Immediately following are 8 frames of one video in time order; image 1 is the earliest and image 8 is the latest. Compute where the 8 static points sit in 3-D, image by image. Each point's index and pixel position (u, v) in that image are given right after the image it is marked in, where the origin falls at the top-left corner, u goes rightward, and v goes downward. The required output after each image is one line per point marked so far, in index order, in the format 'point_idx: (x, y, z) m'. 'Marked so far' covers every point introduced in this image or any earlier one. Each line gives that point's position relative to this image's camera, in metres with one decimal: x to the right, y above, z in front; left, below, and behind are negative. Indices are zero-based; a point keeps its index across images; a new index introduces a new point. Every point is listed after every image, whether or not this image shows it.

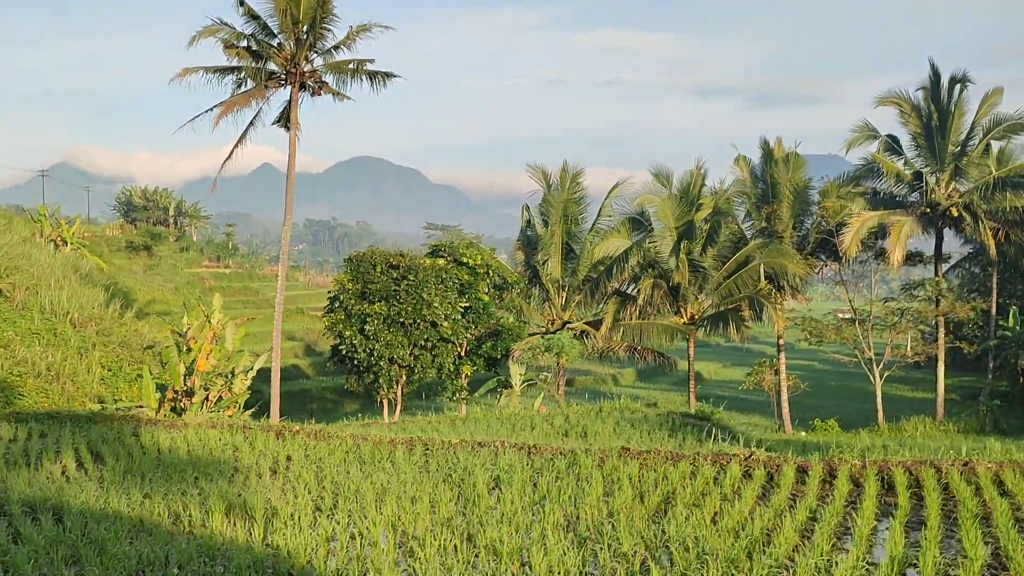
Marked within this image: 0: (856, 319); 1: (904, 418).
0: (+8.6, -0.8, +18.9) m
1: (+10.0, -3.3, +19.5) m
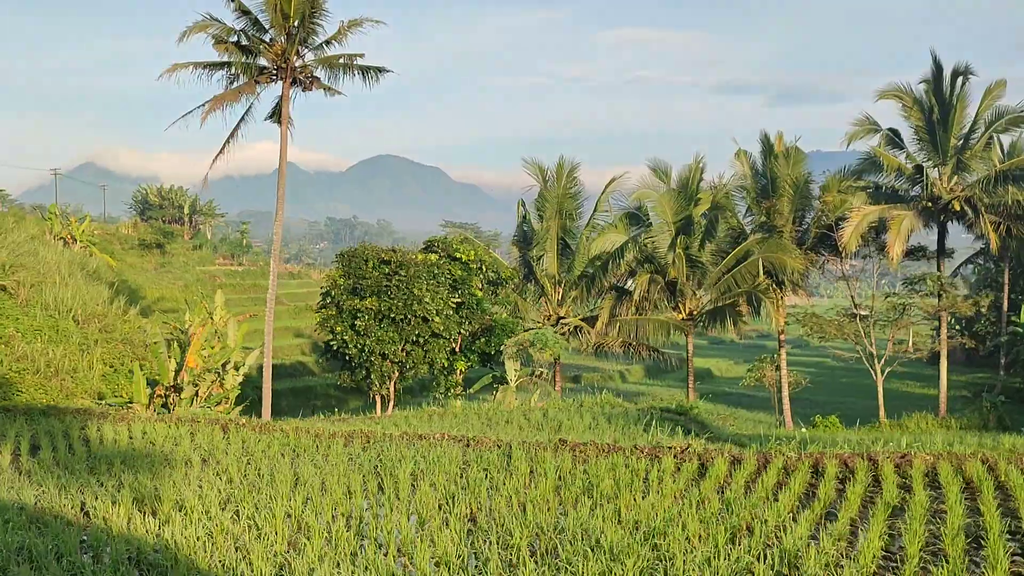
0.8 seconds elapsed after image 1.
0: (+8.5, -0.6, +18.7) m
1: (+10.0, -3.2, +19.3) m
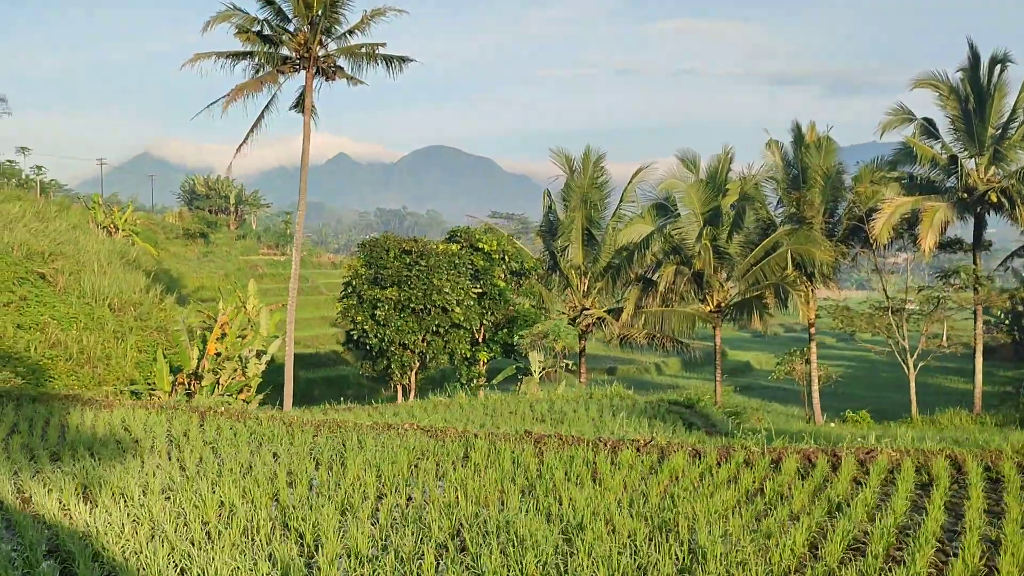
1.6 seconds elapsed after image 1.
0: (+9.1, -0.5, +18.2) m
1: (+10.6, -3.0, +18.8) m
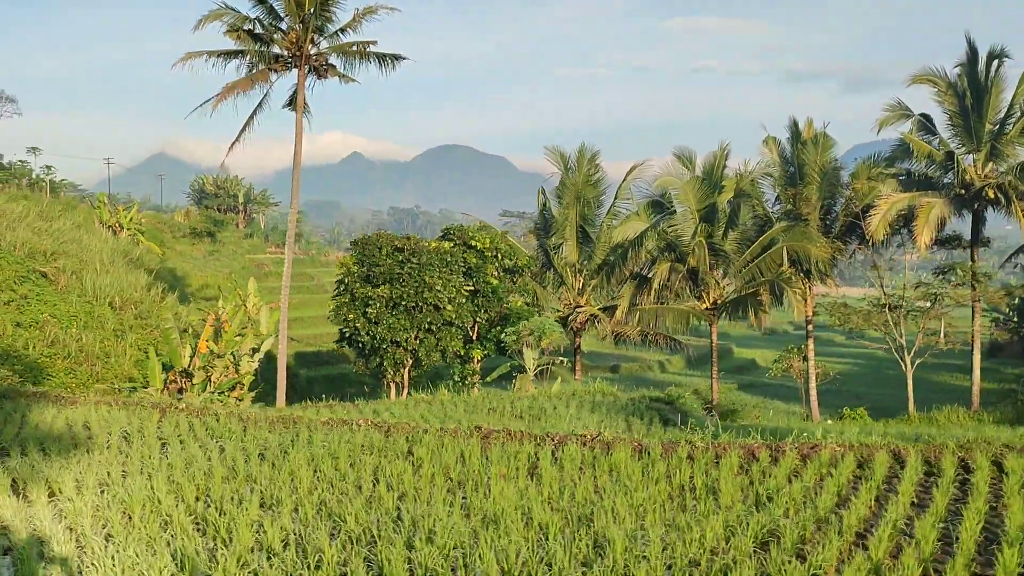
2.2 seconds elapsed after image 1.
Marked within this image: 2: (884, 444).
0: (+9.0, -0.4, +18.2) m
1: (+10.5, -3.0, +18.7) m
2: (+4.0, -1.6, +8.0) m
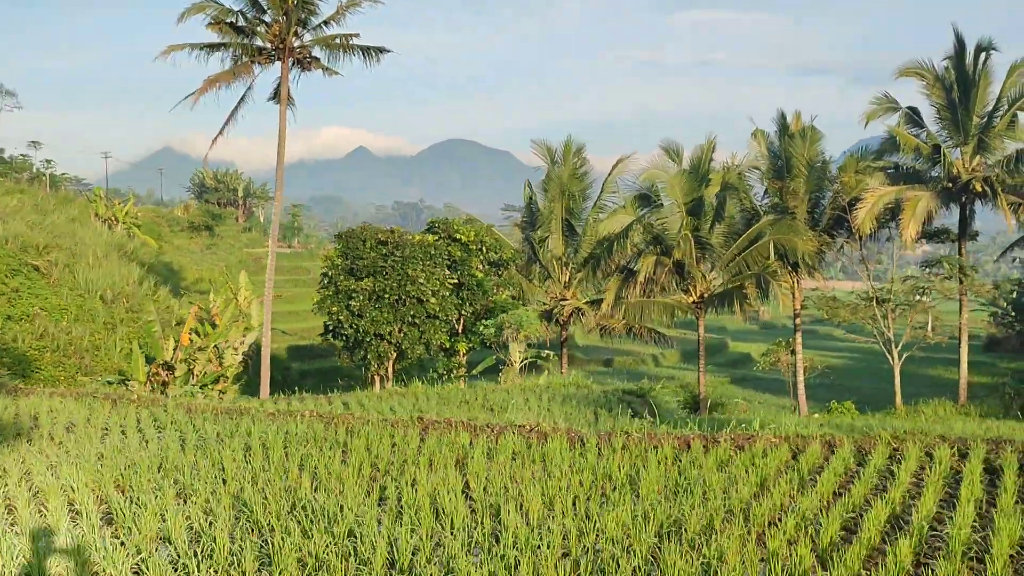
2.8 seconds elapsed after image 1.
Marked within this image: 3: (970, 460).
0: (+8.7, -0.2, +18.2) m
1: (+10.2, -2.8, +18.7) m
2: (+3.7, -1.6, +8.0) m
3: (+4.2, -1.6, +7.0) m
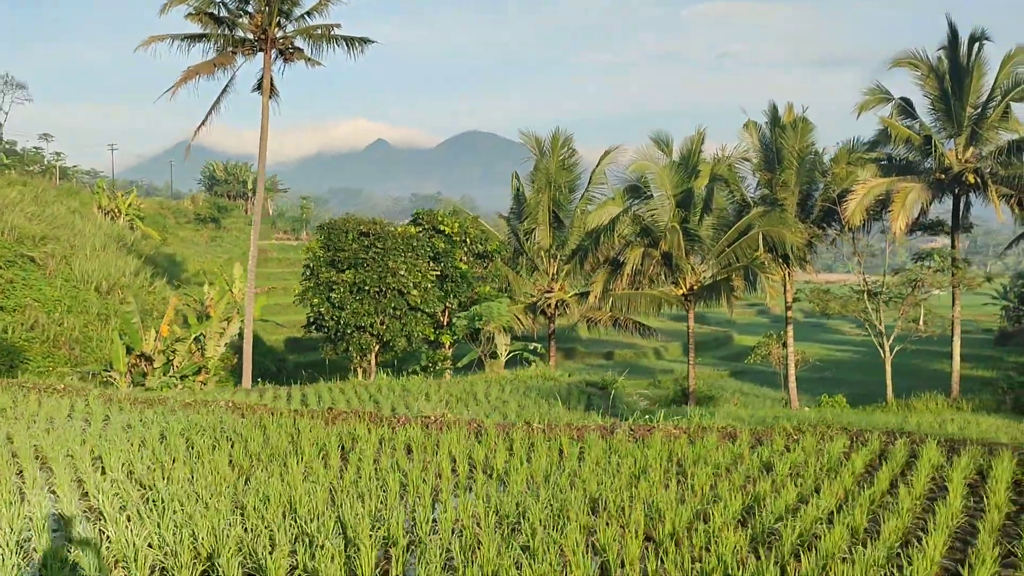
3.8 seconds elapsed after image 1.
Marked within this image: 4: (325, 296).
0: (+8.4, -0.1, +18.0) m
1: (+9.9, -2.6, +18.6) m
2: (+3.3, -1.5, +7.9) m
3: (+3.8, -1.5, +6.9) m
4: (-3.4, -0.1, +14.0) m
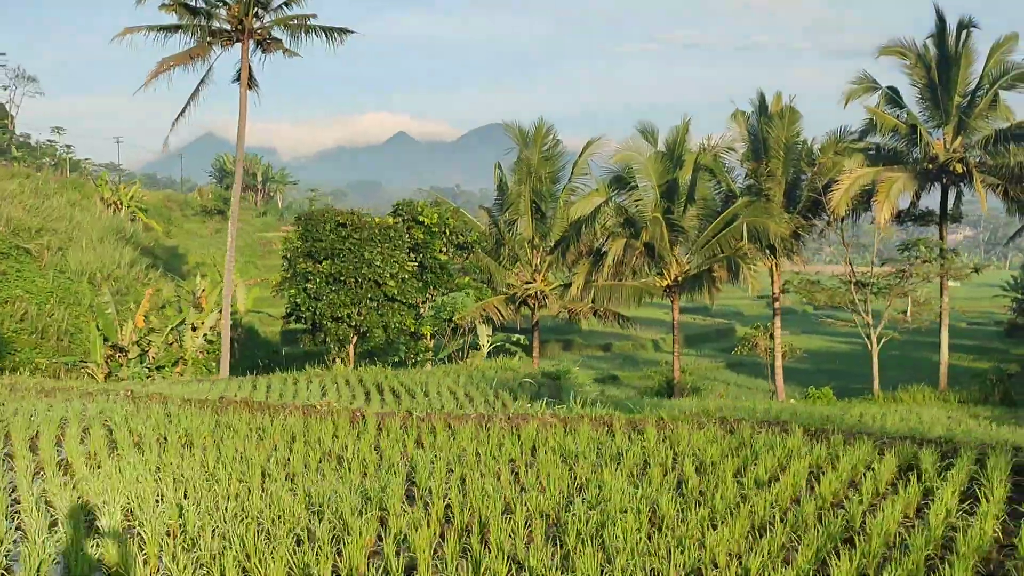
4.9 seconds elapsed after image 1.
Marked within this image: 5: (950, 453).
0: (+8.0, +0.2, +17.9) m
1: (+9.5, -2.4, +18.4) m
2: (+2.8, -1.4, +7.8) m
3: (+3.3, -1.4, +6.9) m
4: (-3.9, 0.0, +14.0) m
5: (+3.6, -1.3, +6.2) m
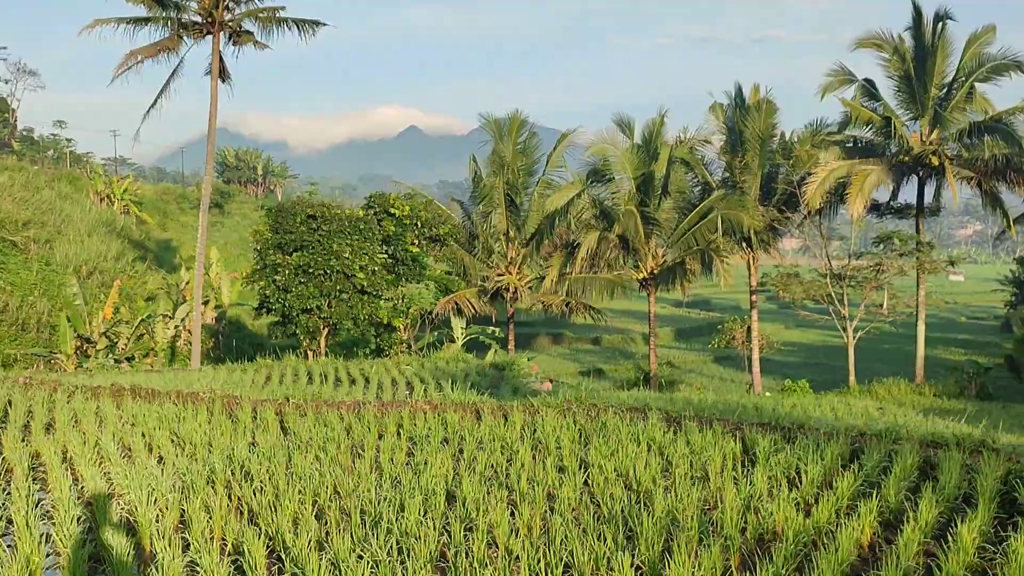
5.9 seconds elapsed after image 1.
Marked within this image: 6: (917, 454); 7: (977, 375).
0: (+7.5, +0.3, +17.9) m
1: (+9.0, -2.2, +18.5) m
2: (+2.2, -1.3, +7.9) m
3: (+2.7, -1.3, +6.9) m
4: (-4.4, +0.2, +14.1) m
5: (+3.0, -1.3, +6.2) m
6: (+3.2, -1.3, +6.0) m
7: (+10.8, -2.0, +17.7) m
